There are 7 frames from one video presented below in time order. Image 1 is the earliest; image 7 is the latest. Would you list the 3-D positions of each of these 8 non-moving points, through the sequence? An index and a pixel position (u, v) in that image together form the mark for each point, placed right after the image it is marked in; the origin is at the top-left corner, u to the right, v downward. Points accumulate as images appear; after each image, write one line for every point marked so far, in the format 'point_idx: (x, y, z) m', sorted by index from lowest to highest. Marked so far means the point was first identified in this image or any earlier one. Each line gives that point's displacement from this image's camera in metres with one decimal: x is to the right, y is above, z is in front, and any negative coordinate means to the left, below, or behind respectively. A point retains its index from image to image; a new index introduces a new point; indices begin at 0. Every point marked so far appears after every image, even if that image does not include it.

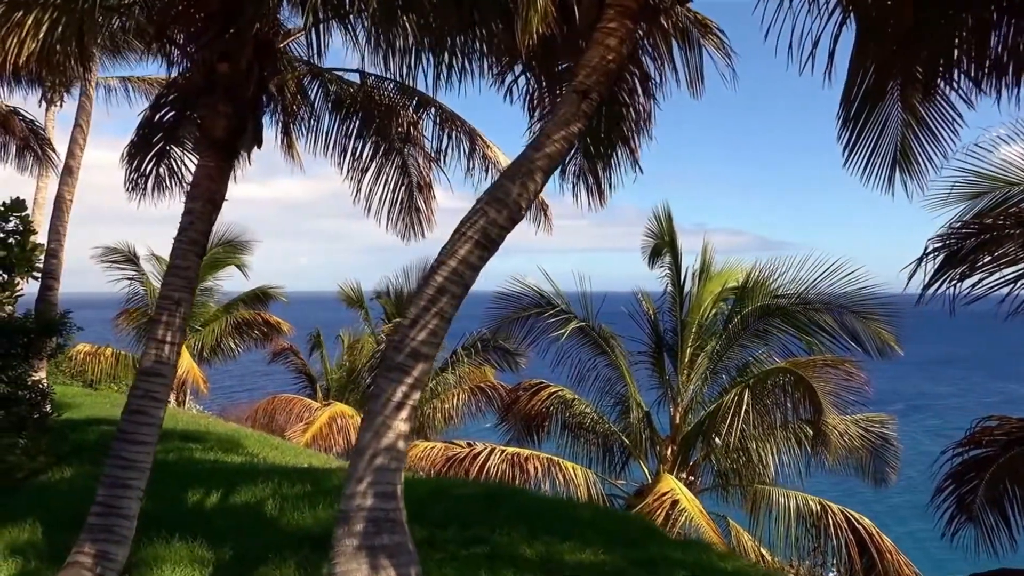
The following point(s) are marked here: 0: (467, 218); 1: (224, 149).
0: (-0.2, +0.3, +3.6) m
1: (-1.8, +0.9, +5.4) m
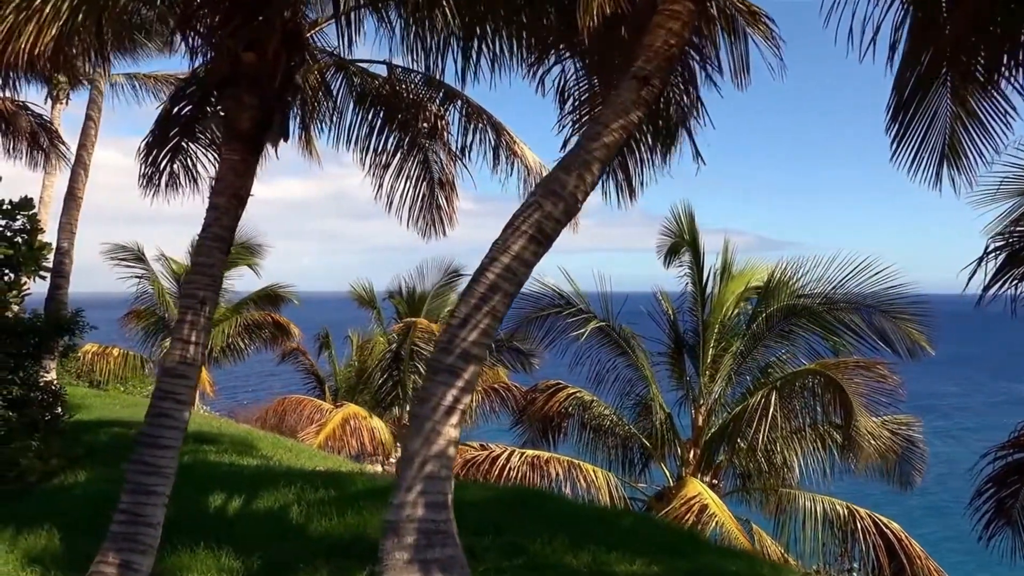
0: (0.0, +0.3, +3.4) m
1: (-1.6, +0.9, +5.2) m
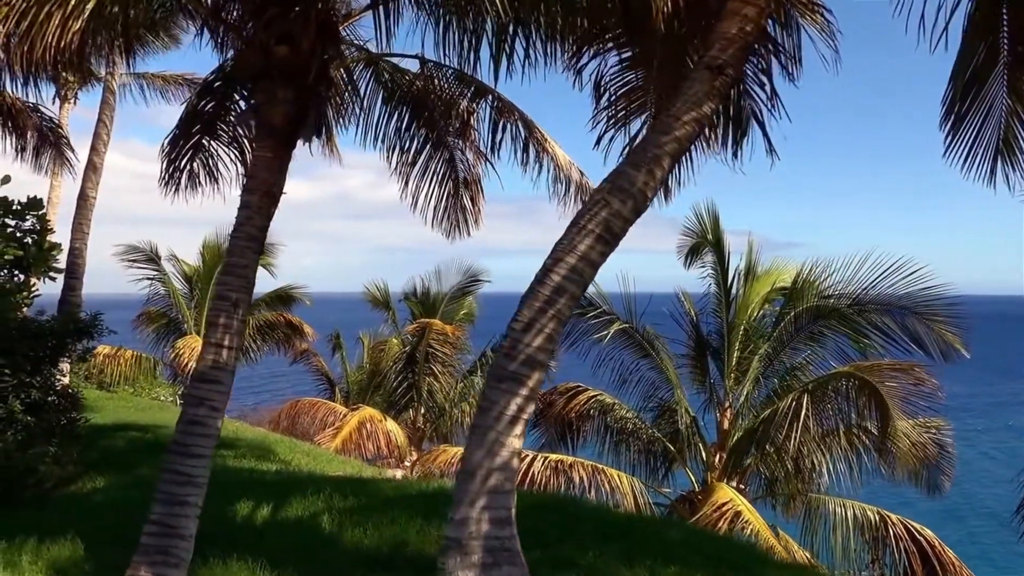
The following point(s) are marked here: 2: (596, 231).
0: (+0.3, +0.3, +3.2) m
1: (-1.3, +0.9, +5.0) m
2: (+0.3, +0.2, +3.2) m
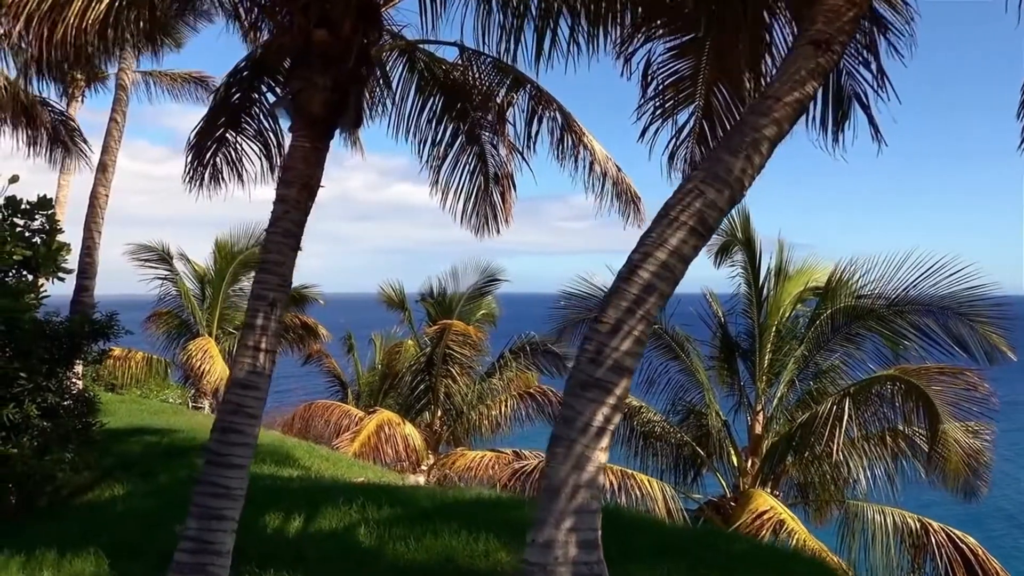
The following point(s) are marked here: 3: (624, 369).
0: (+0.6, +0.3, +2.9) m
1: (-1.0, +0.9, +4.7) m
2: (+0.6, +0.2, +2.9) m
3: (+0.4, -0.3, +2.9) m
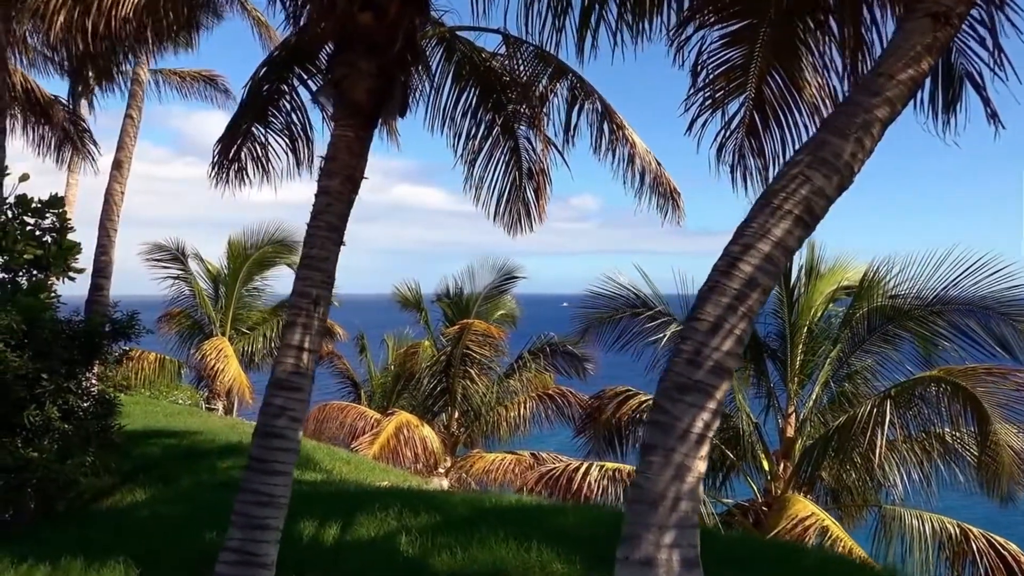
0: (+0.9, +0.3, +2.7) m
1: (-0.8, +0.9, +4.5) m
2: (+0.9, +0.2, +2.7) m
3: (+0.7, -0.3, +2.6) m
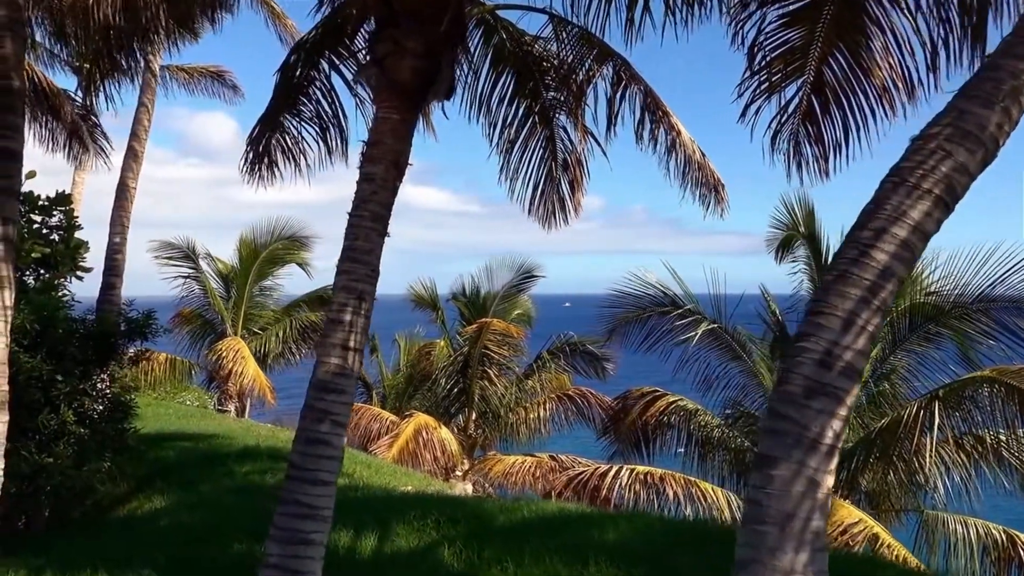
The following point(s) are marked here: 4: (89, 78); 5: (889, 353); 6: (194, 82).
0: (+1.1, +0.3, +2.4) m
1: (-0.5, +0.9, +4.2) m
2: (+1.2, +0.3, +2.3) m
3: (+0.9, -0.2, +2.3) m
4: (-4.4, +2.2, +8.9) m
5: (+4.1, -0.7, +9.3) m
6: (-6.7, +4.4, +18.3) m
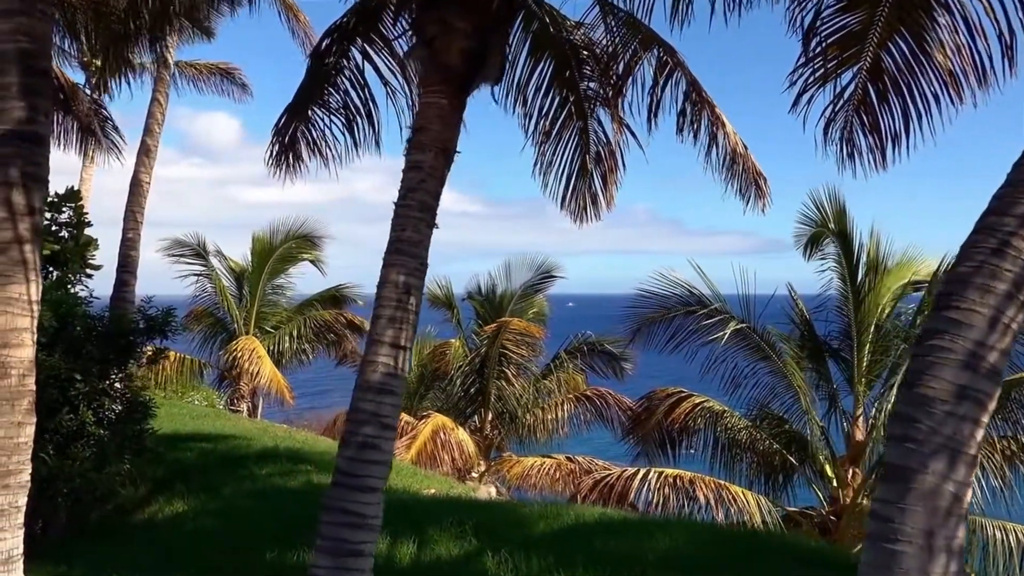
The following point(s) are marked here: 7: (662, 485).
0: (+1.4, +0.4, +2.1) m
1: (-0.2, +0.9, +4.0) m
2: (+1.4, +0.3, +2.1) m
3: (+1.2, -0.2, +2.1) m
4: (-4.1, +2.2, +8.7) m
5: (+4.4, -0.7, +9.1) m
6: (-6.4, +4.5, +18.1) m
7: (+1.5, -2.0, +8.7) m
